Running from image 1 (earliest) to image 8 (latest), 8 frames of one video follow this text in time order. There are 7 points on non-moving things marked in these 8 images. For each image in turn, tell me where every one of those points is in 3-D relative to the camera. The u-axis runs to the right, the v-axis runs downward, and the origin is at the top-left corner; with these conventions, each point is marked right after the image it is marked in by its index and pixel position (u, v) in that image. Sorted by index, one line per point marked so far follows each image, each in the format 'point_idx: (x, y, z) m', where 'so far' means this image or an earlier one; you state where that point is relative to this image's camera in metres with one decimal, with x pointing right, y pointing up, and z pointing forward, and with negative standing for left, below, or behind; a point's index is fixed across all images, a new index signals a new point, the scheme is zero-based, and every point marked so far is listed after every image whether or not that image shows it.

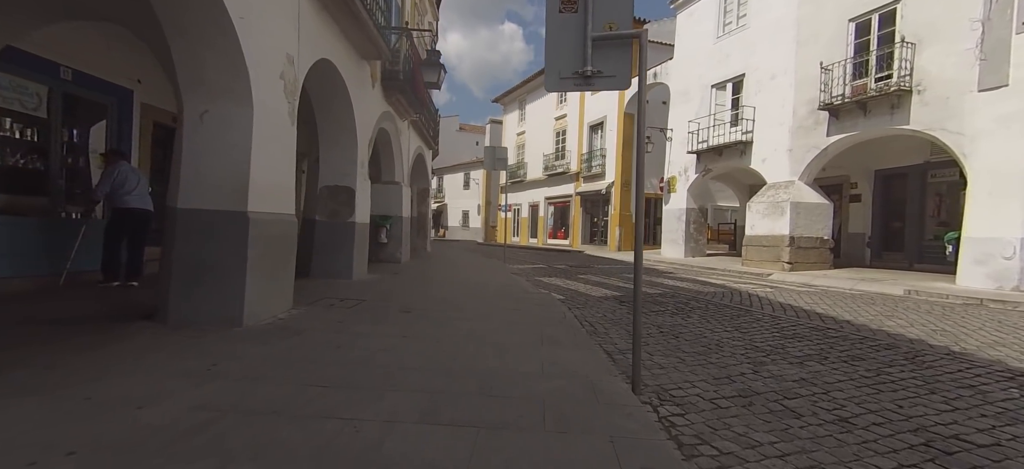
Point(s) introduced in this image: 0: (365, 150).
0: (-2.9, +1.7, +8.7) m
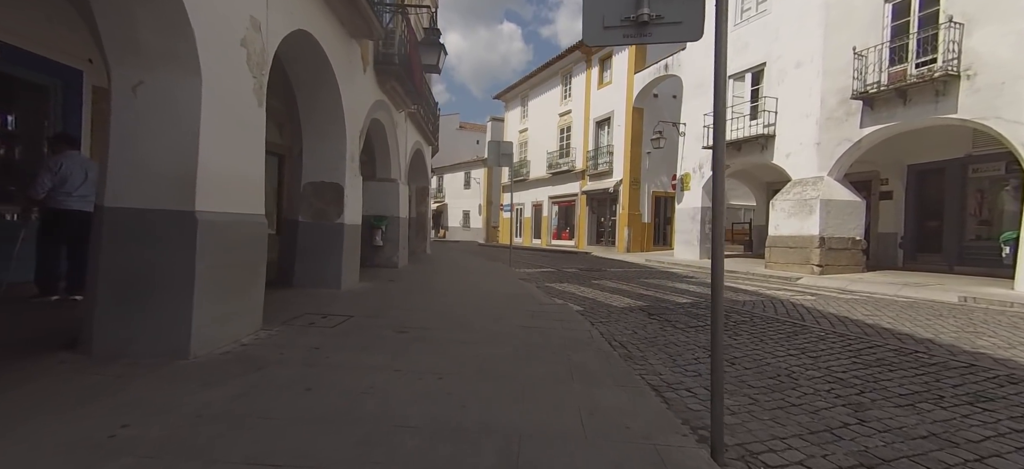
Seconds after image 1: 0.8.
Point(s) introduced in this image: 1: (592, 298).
0: (-2.7, +1.6, +7.7) m
1: (+1.5, -1.2, +8.1) m
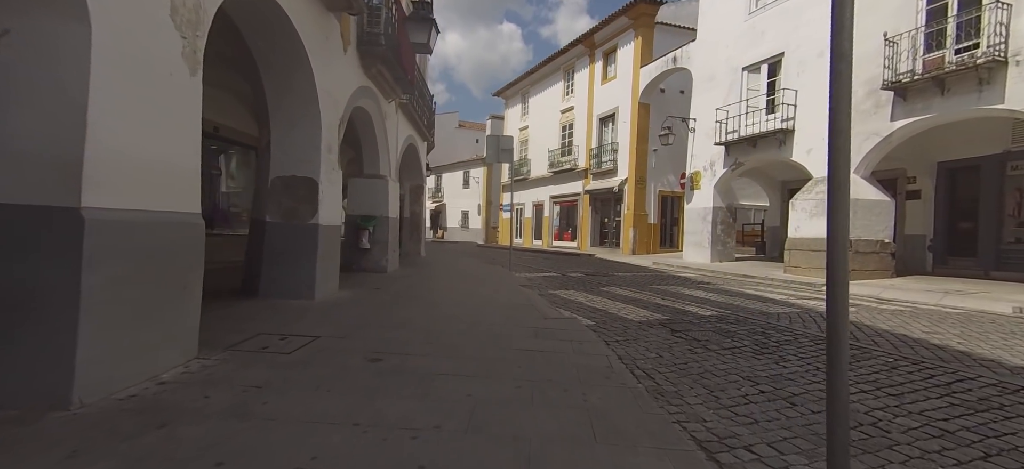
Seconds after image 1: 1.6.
0: (-2.7, +1.6, +6.7) m
1: (+1.5, -1.2, +7.2) m
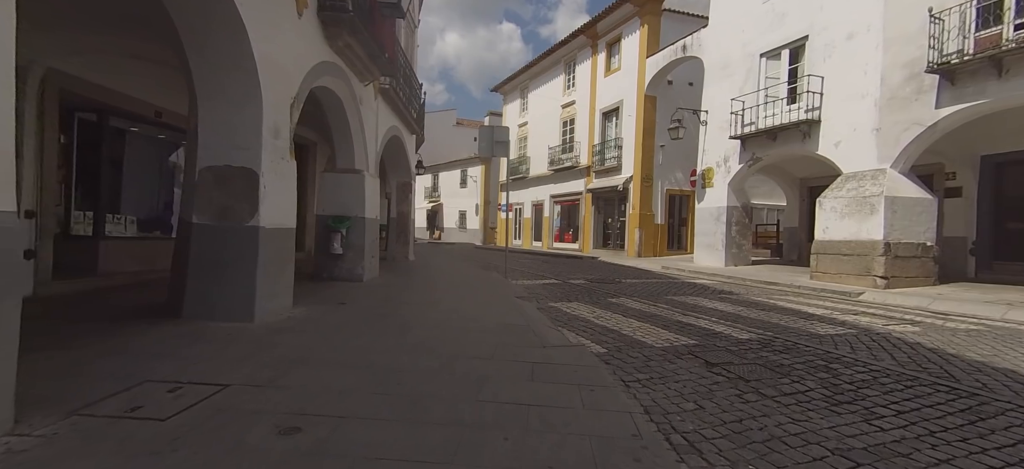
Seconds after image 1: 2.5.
0: (-2.8, +1.5, +5.5) m
1: (+1.4, -1.3, +5.9) m
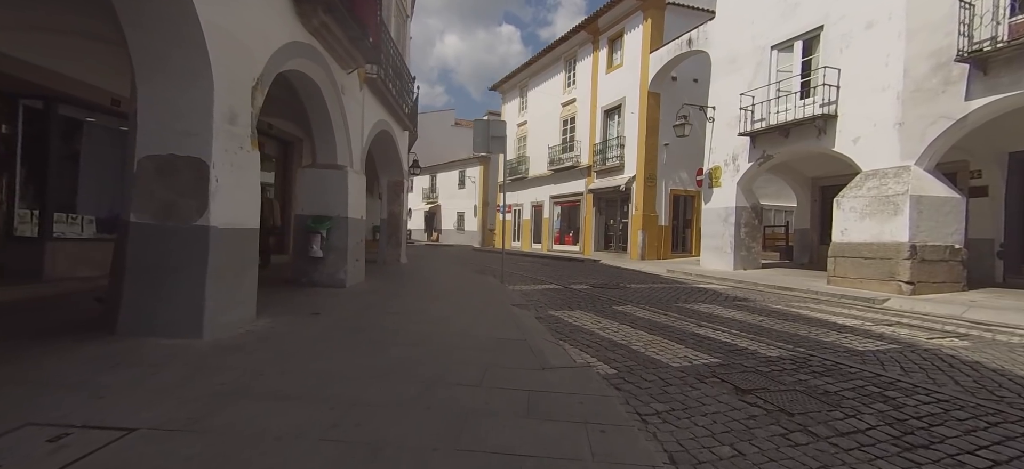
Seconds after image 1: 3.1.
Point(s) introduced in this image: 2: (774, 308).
0: (-2.9, +1.5, +4.7) m
1: (+1.3, -1.3, +5.2) m
2: (+4.5, -1.3, +7.7) m
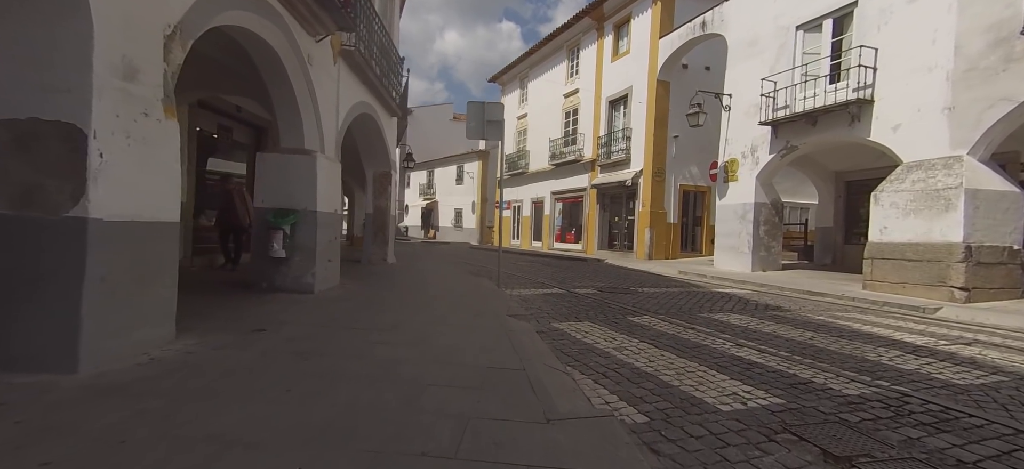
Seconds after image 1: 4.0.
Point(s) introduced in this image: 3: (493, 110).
0: (-2.9, +1.5, +3.6) m
1: (+1.2, -1.3, +4.0) m
2: (+4.5, -1.3, +6.5) m
3: (-0.4, +2.5, +8.9) m
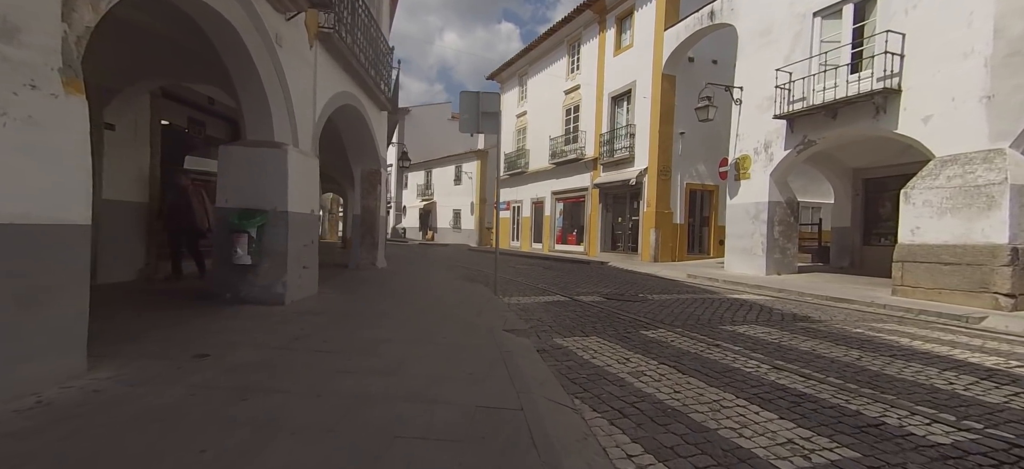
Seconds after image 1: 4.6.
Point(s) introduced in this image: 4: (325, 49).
0: (-3.0, +1.5, +2.8) m
1: (+1.2, -1.3, +3.2) m
2: (+4.5, -1.3, +5.7) m
3: (-0.4, +2.5, +8.2) m
4: (-3.0, +3.0, +7.2) m
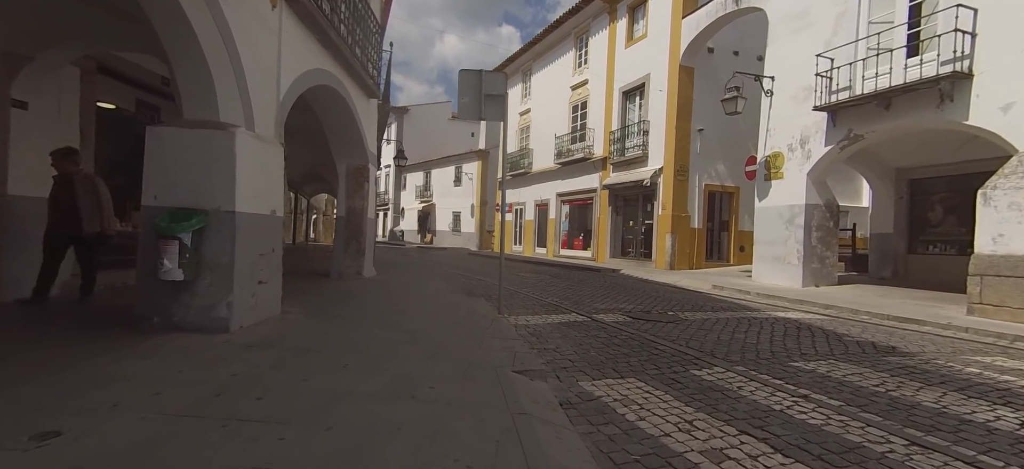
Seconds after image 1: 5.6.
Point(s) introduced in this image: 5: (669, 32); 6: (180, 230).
0: (-2.8, +1.4, +1.5) m
1: (+1.3, -1.4, +1.9) m
2: (+4.6, -1.4, +4.4) m
3: (-0.3, +2.4, +6.8) m
4: (-2.9, +2.9, +5.9) m
5: (+5.6, +7.2, +15.7) m
6: (-3.3, +0.1, +4.5) m
